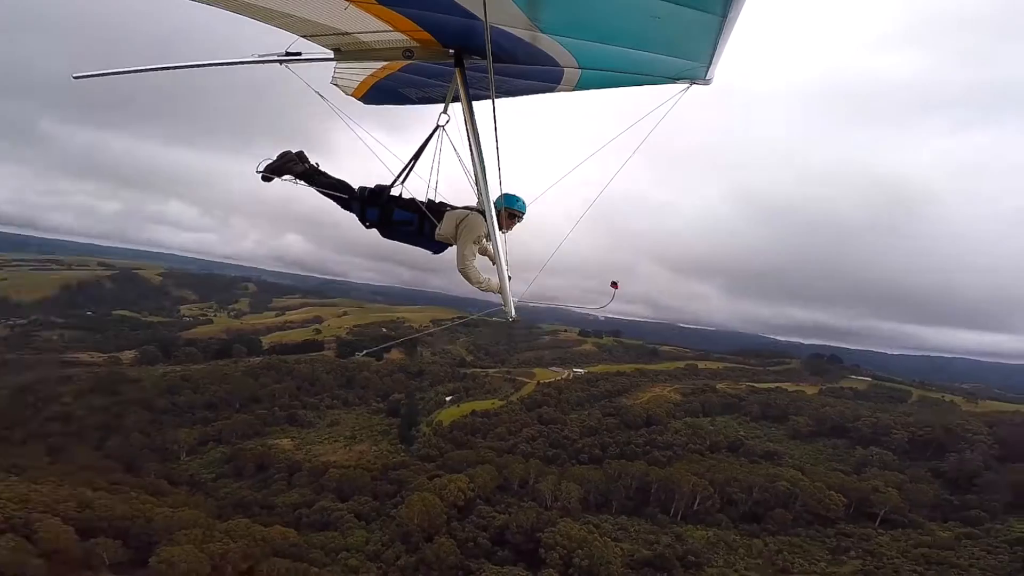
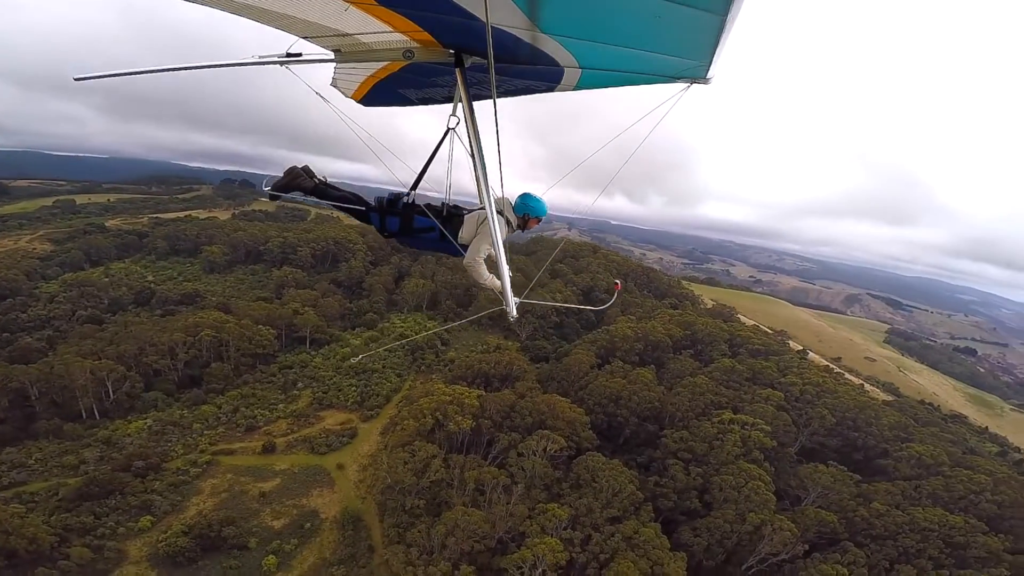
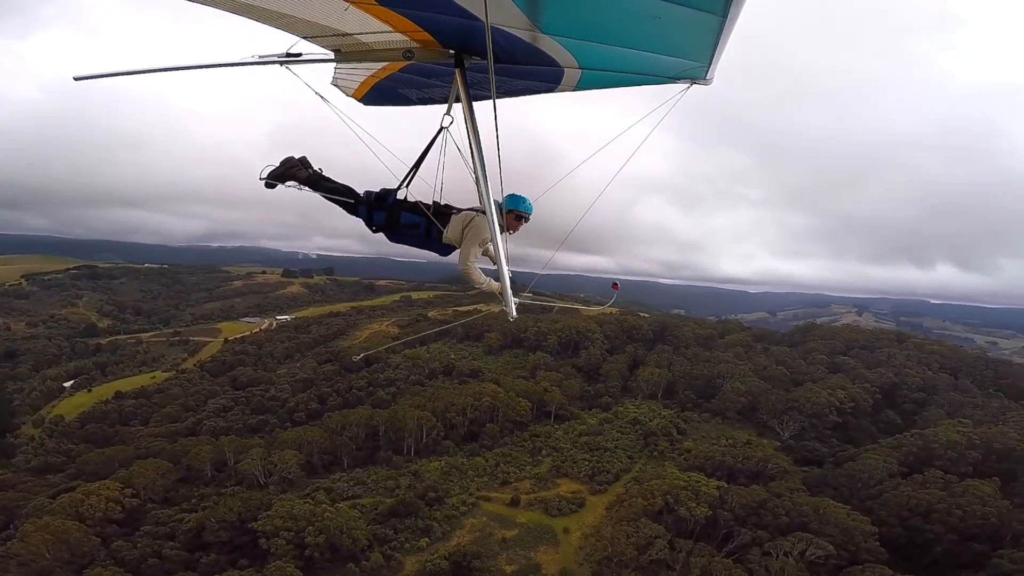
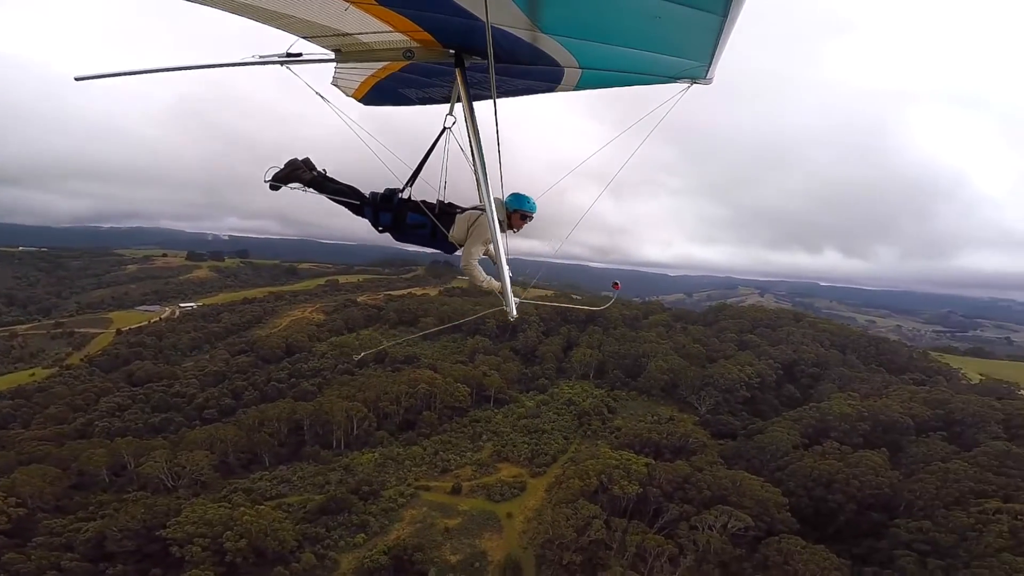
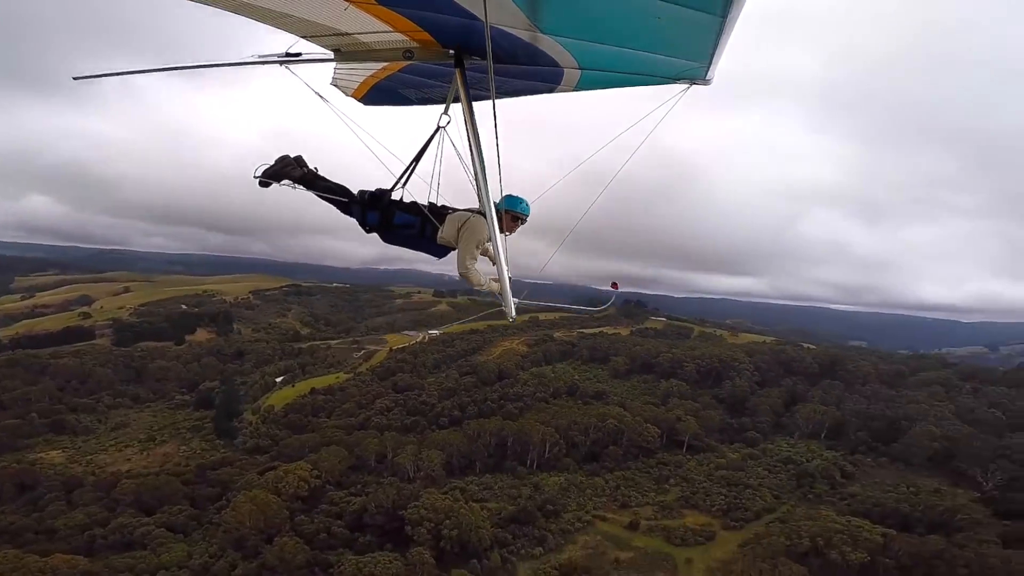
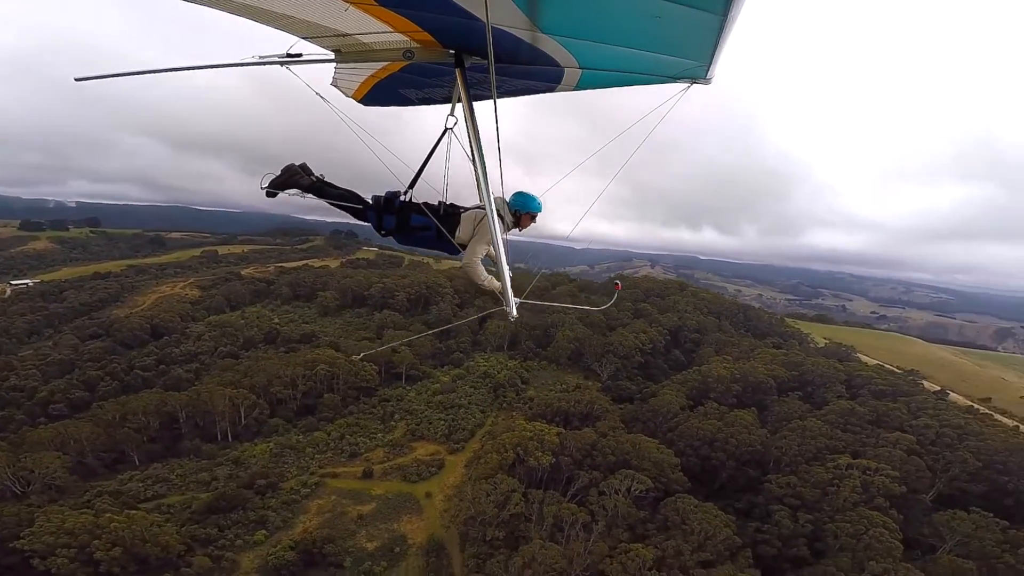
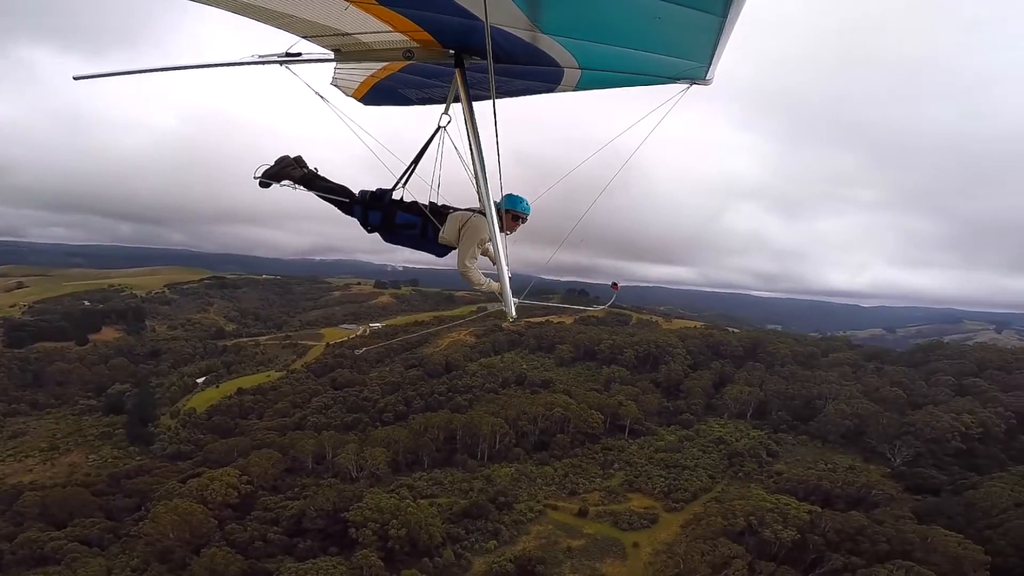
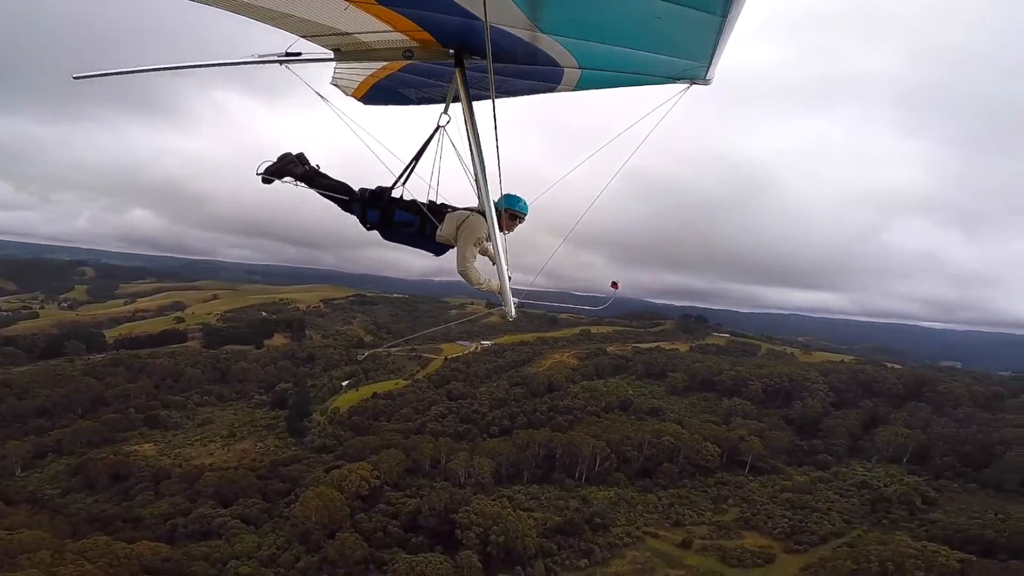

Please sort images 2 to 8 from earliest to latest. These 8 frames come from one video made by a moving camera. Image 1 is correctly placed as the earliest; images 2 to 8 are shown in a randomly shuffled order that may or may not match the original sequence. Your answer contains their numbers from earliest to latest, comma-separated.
8, 5, 7, 3, 4, 6, 2
